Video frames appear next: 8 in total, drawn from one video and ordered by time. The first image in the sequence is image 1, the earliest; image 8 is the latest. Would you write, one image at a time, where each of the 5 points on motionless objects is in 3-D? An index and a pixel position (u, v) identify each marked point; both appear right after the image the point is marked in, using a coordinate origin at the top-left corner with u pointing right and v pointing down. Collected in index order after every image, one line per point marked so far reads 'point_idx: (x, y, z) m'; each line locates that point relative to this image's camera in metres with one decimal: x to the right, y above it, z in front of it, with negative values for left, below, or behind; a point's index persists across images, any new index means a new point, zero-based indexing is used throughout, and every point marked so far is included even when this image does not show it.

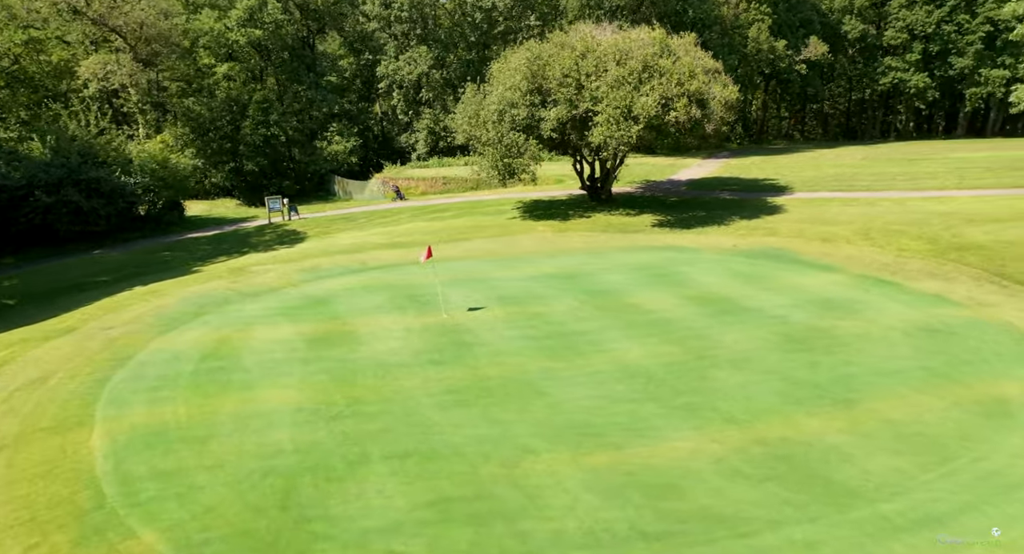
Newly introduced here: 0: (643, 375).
0: (+2.7, -2.0, +13.6) m
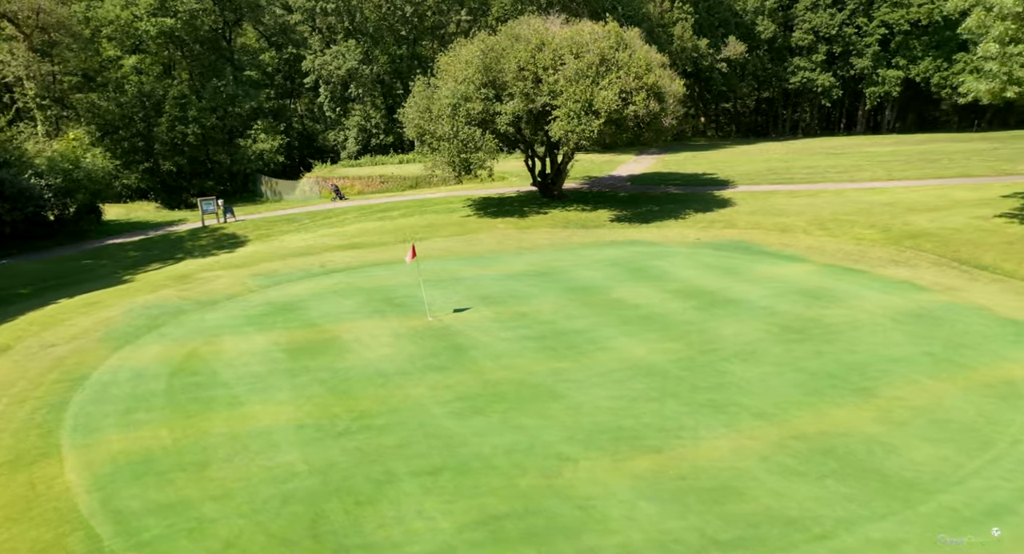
0: (+2.9, -1.8, +13.3) m
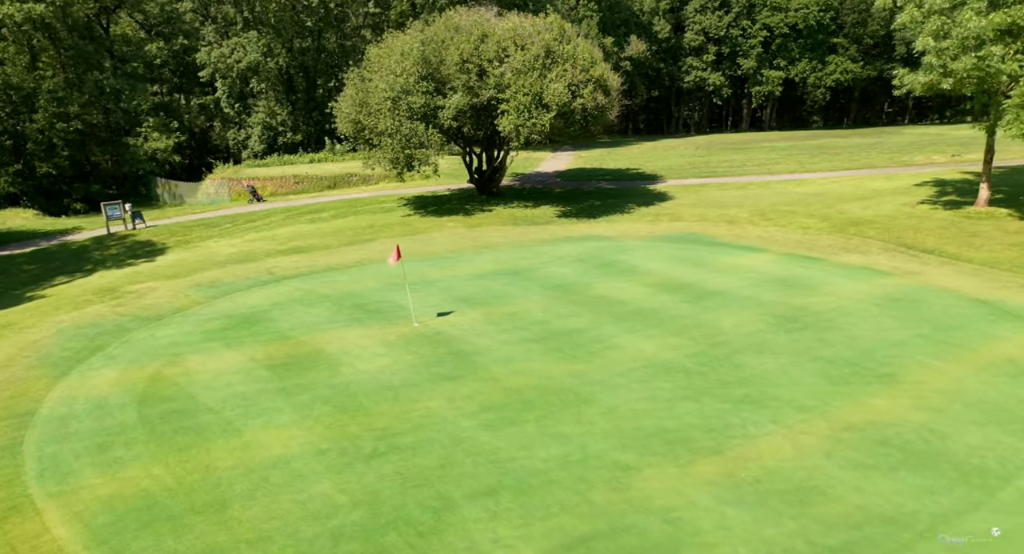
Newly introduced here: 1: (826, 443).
0: (+3.1, -1.7, +12.9) m
1: (+4.5, -2.4, +9.7) m
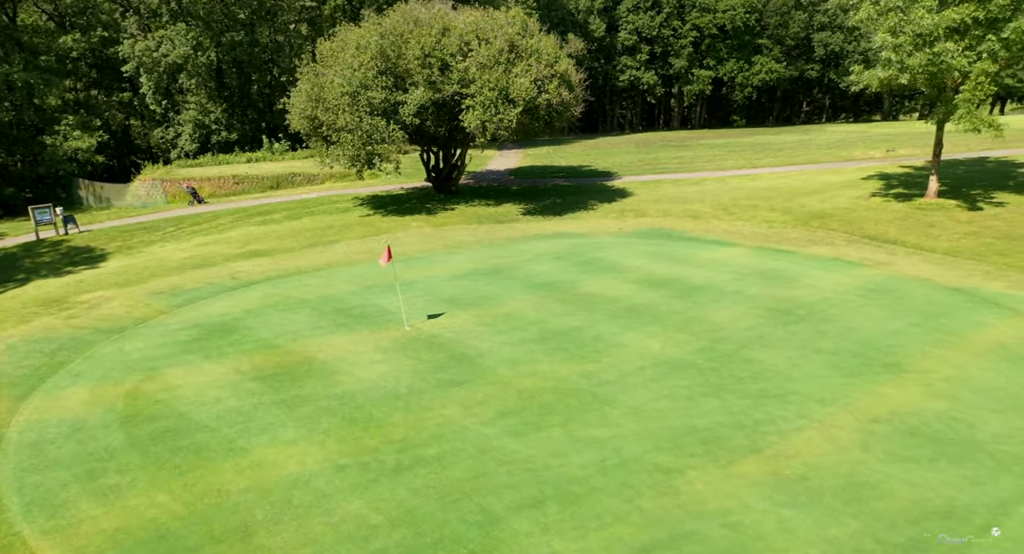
0: (+3.3, -1.6, +12.7) m
1: (+4.9, -2.3, +9.7) m
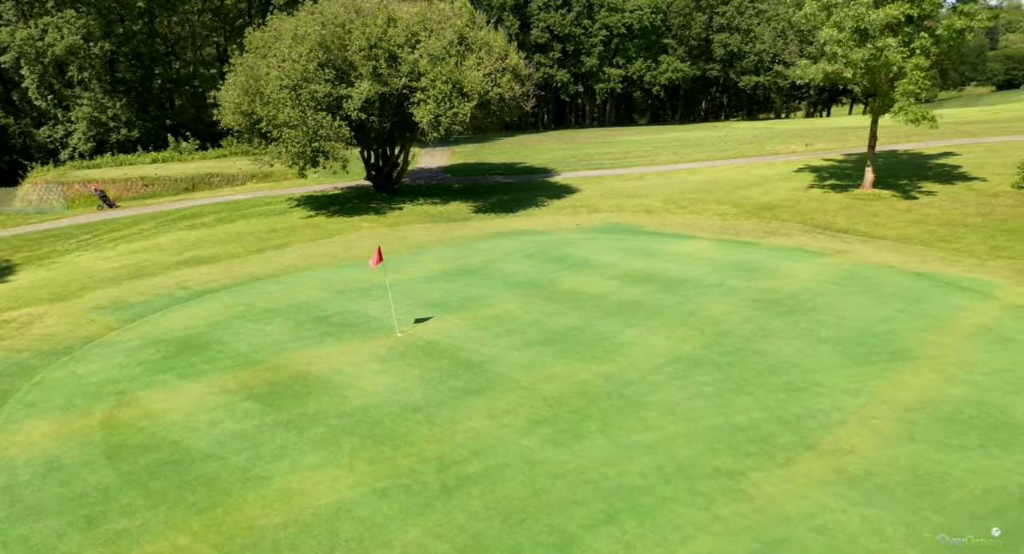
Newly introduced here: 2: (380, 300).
0: (+3.5, -1.5, +12.5) m
1: (+5.5, -2.1, +9.7) m
2: (-3.2, -0.6, +16.7) m
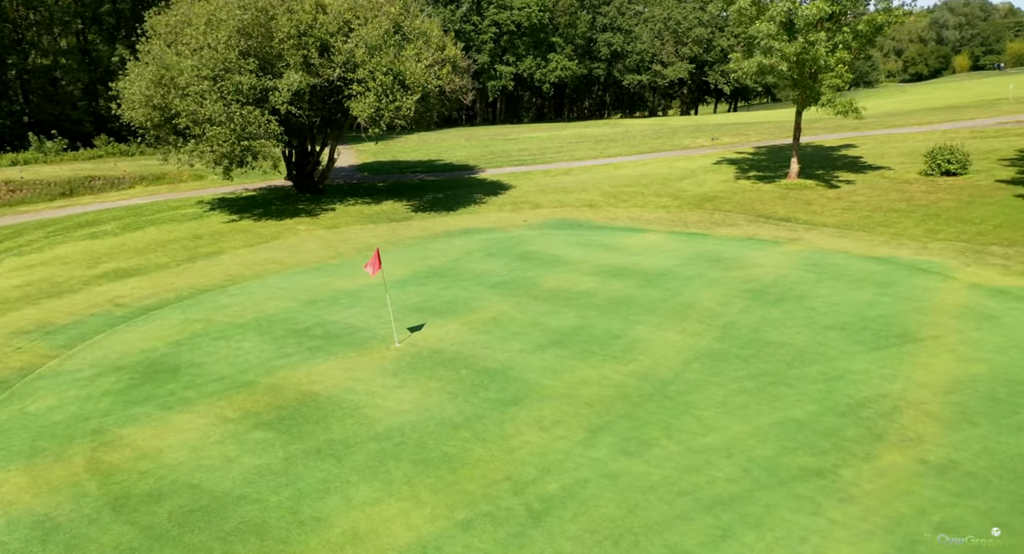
0: (+3.9, -1.4, +12.4) m
1: (+6.3, -1.9, +9.9) m
2: (-3.5, -0.7, +15.4) m
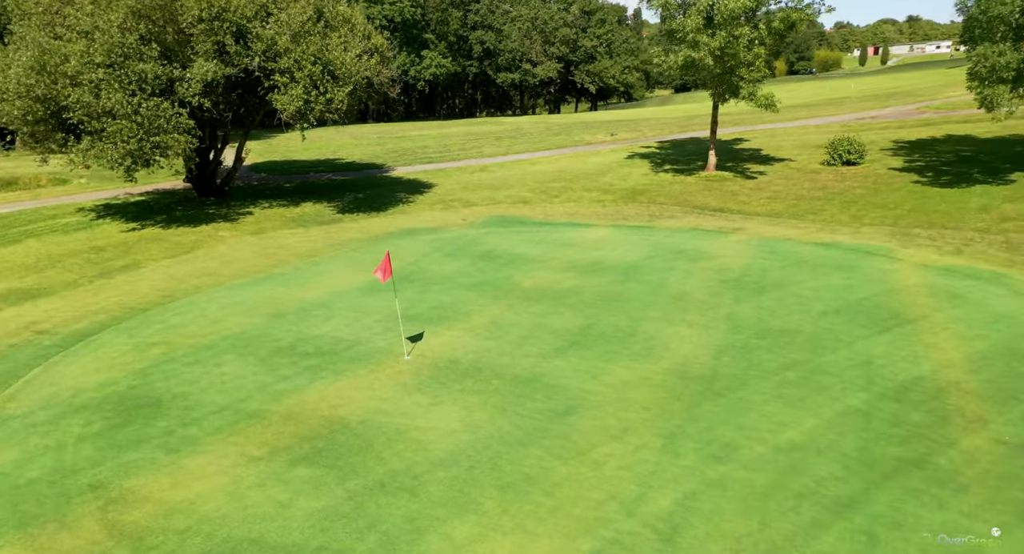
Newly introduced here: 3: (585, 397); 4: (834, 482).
0: (+4.3, -1.2, +12.3) m
1: (+7.1, -1.6, +10.4) m
2: (-3.6, -0.9, +14.0) m
3: (+1.0, -1.8, +10.3) m
4: (+3.7, -2.4, +7.9) m
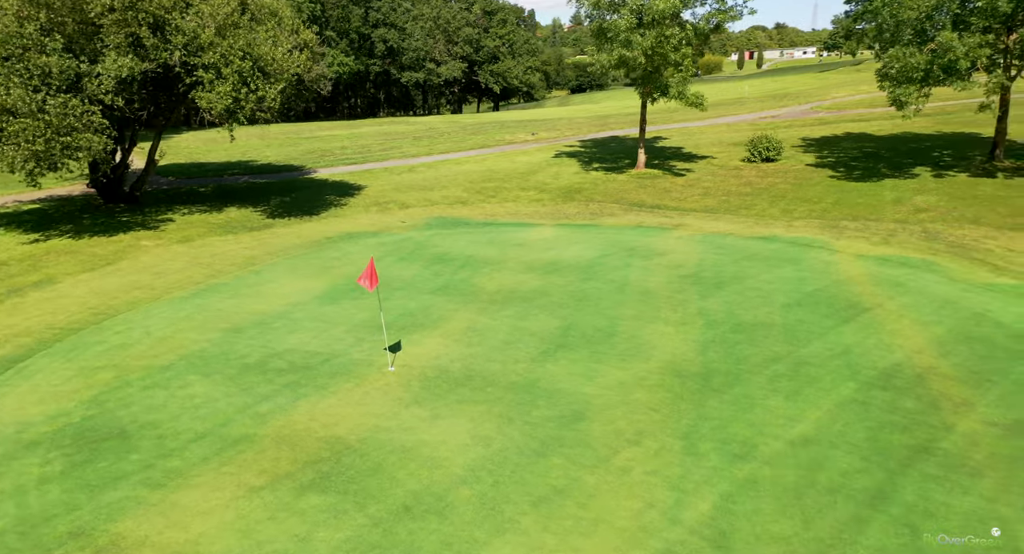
0: (+4.0, -1.1, +12.6) m
1: (+7.1, -1.4, +11.0) m
2: (-4.0, -1.0, +13.2) m
3: (+1.1, -1.8, +10.1) m
4: (+4.0, -2.3, +8.1) m
